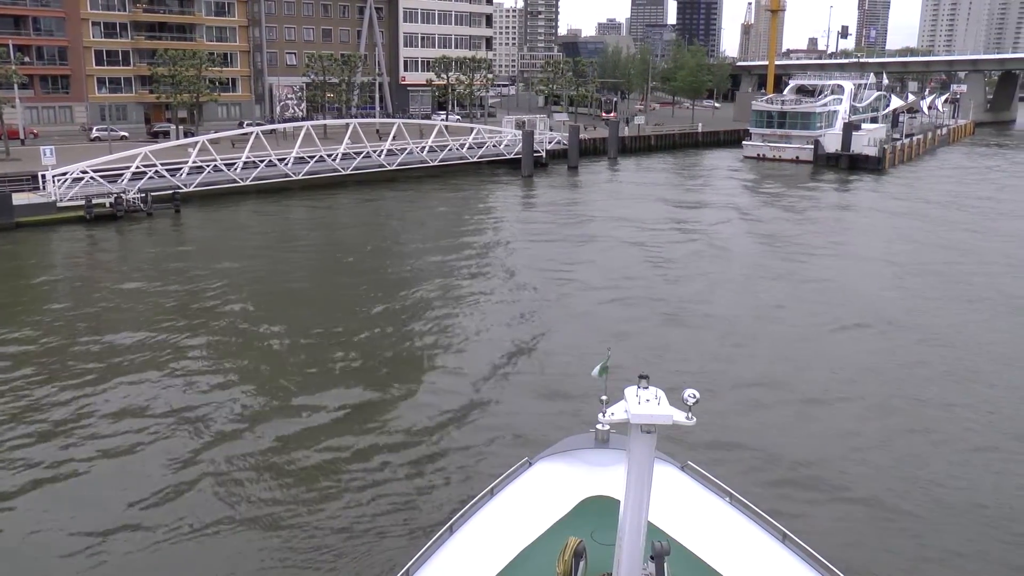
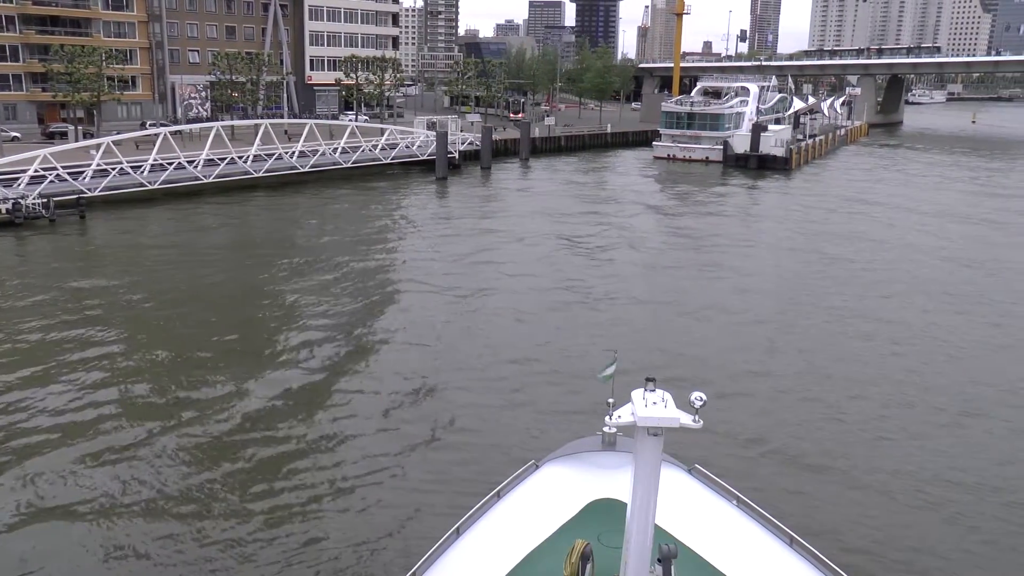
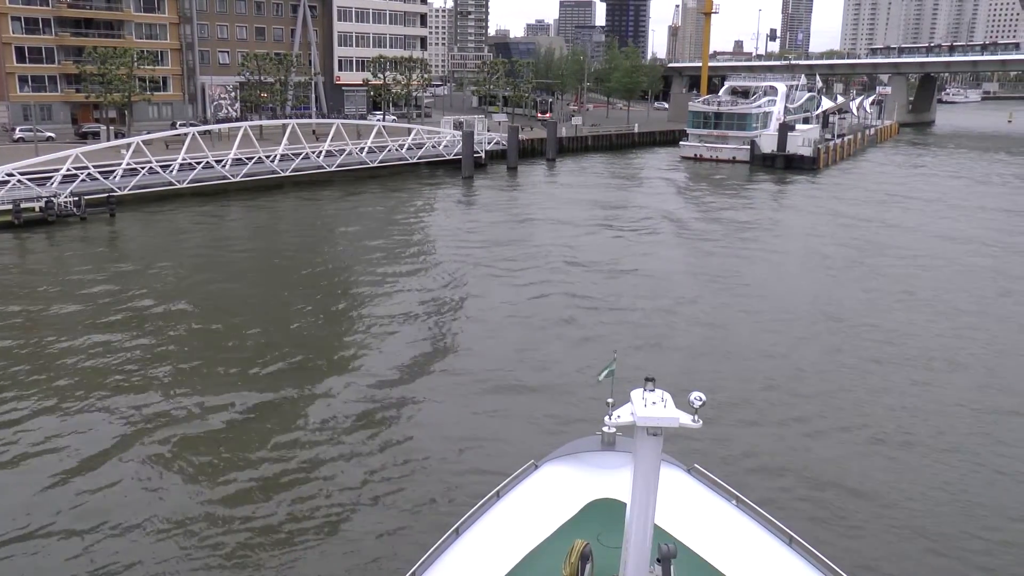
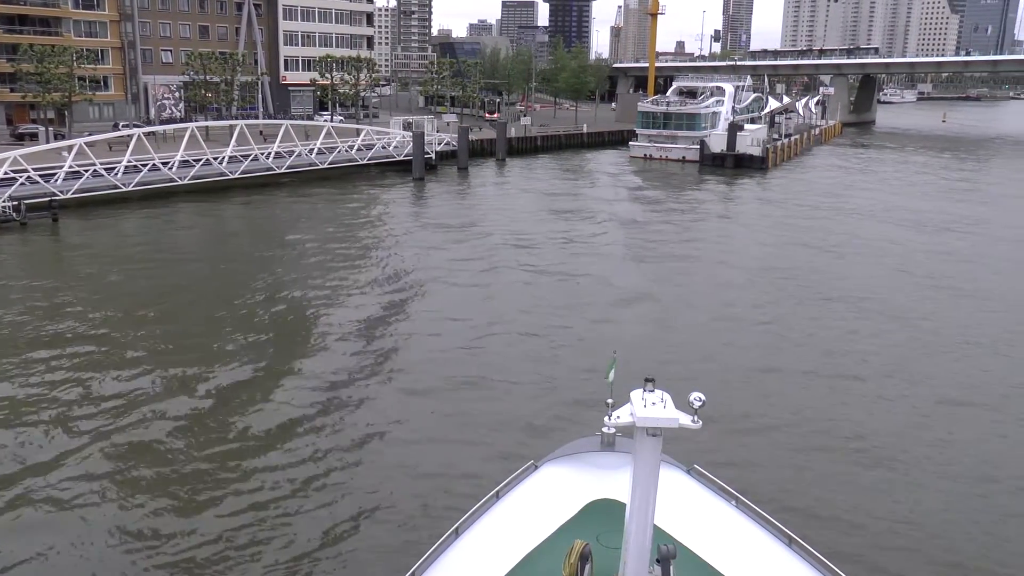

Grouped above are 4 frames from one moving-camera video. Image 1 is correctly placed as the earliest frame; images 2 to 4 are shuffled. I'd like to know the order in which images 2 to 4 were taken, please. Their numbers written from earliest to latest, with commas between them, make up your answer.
3, 2, 4
